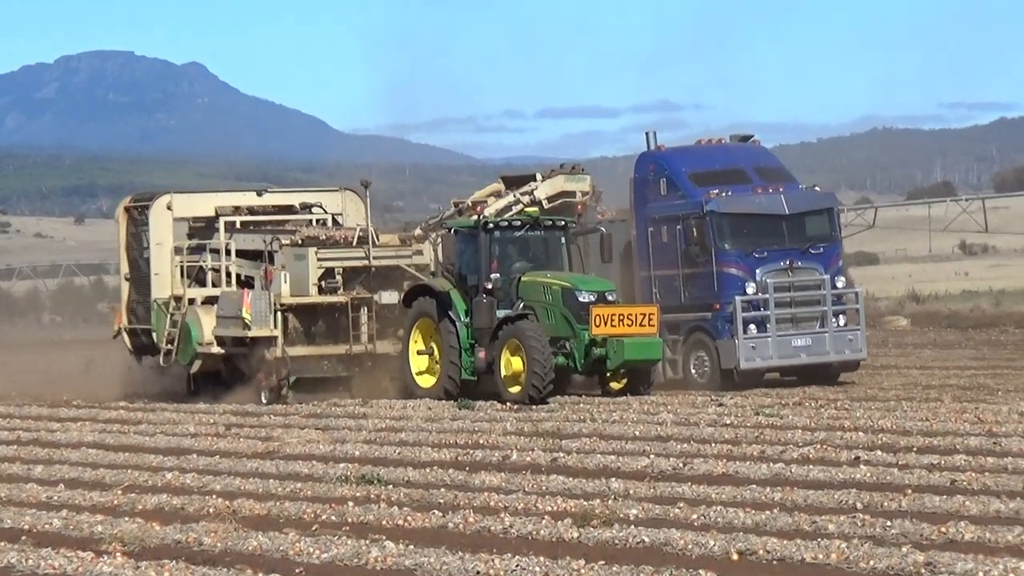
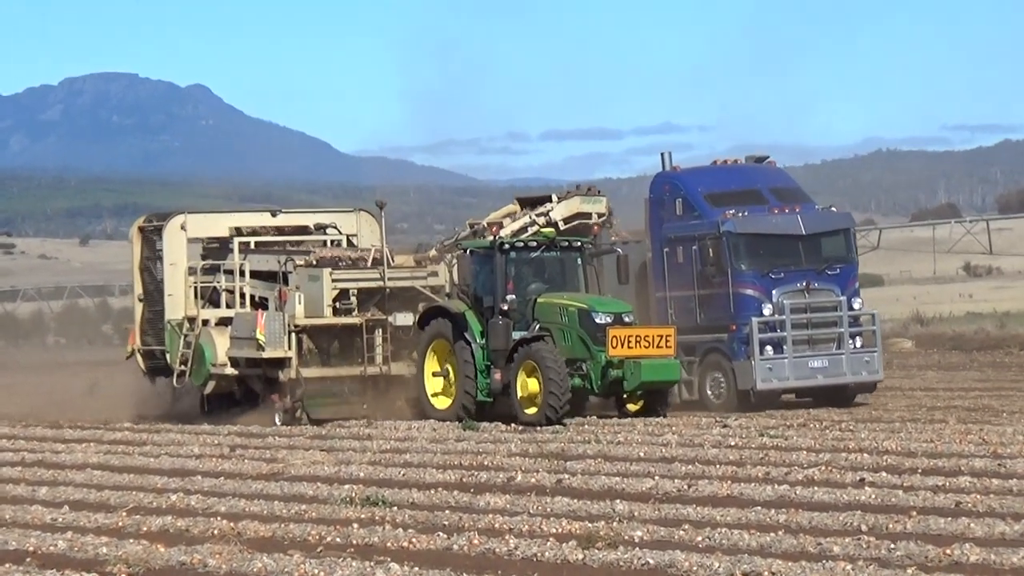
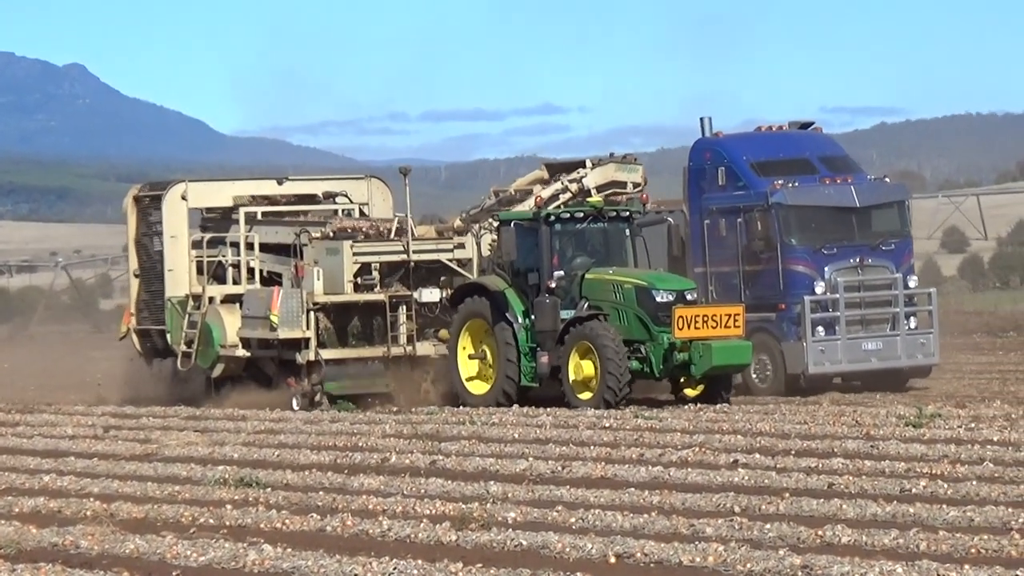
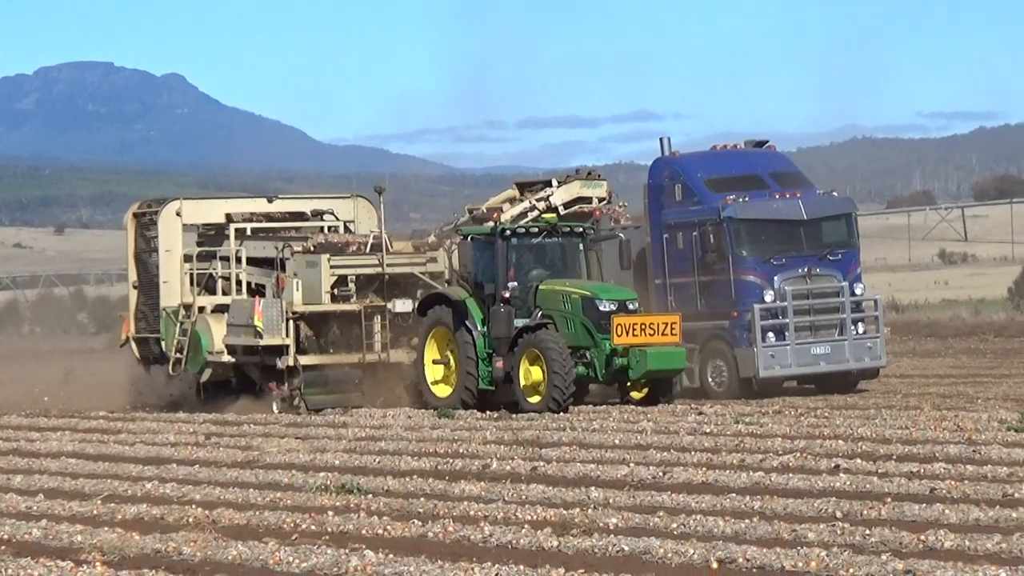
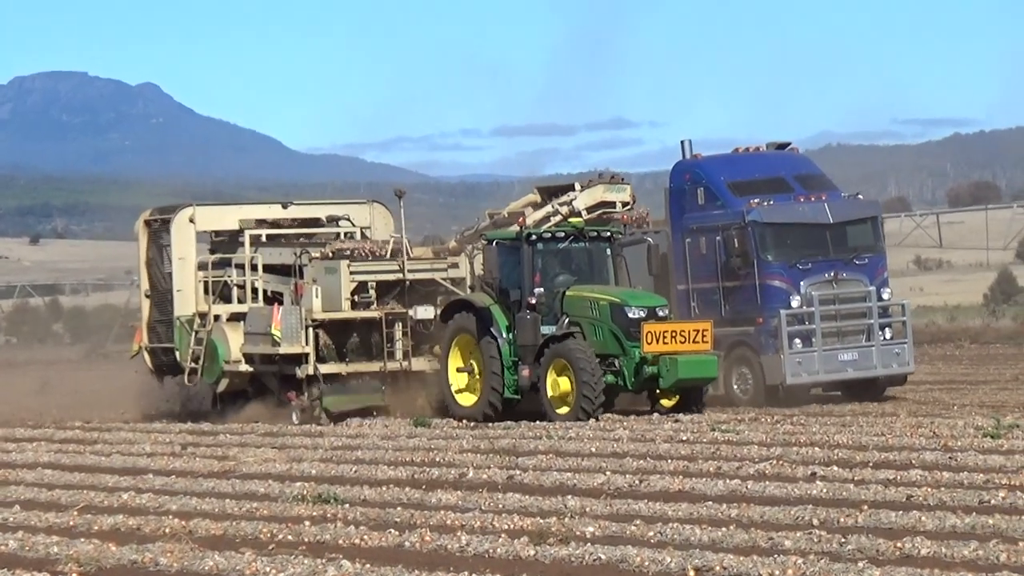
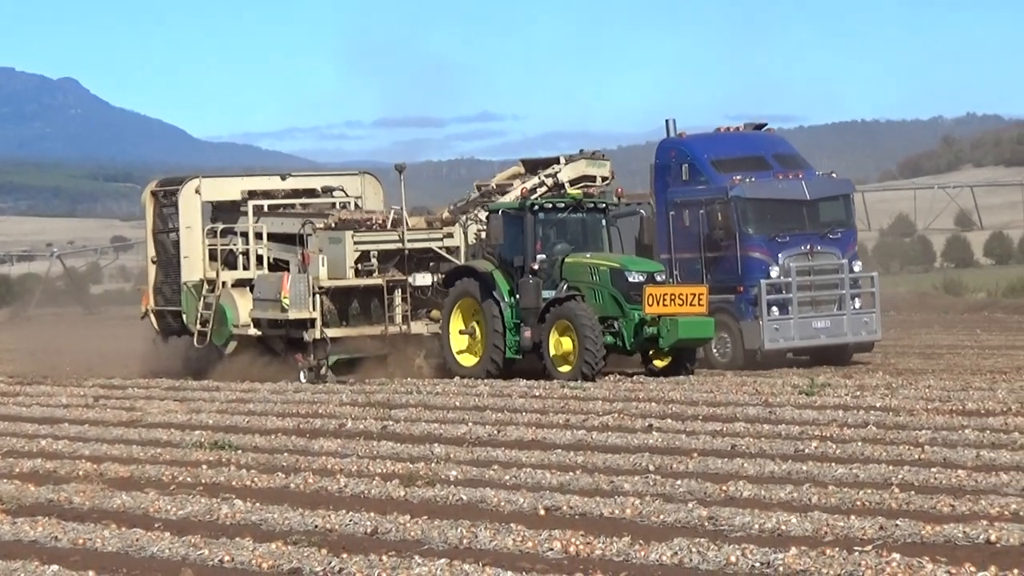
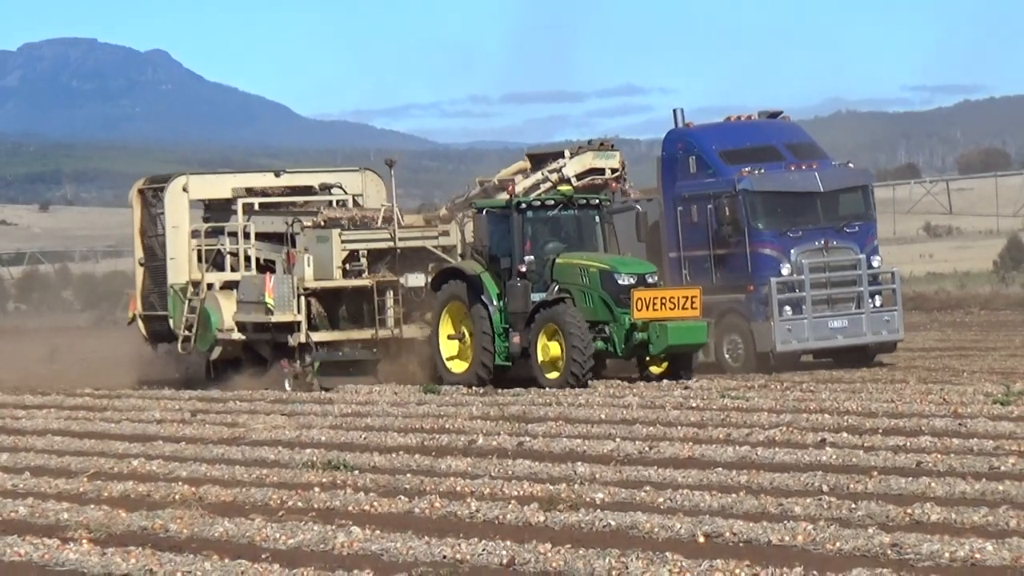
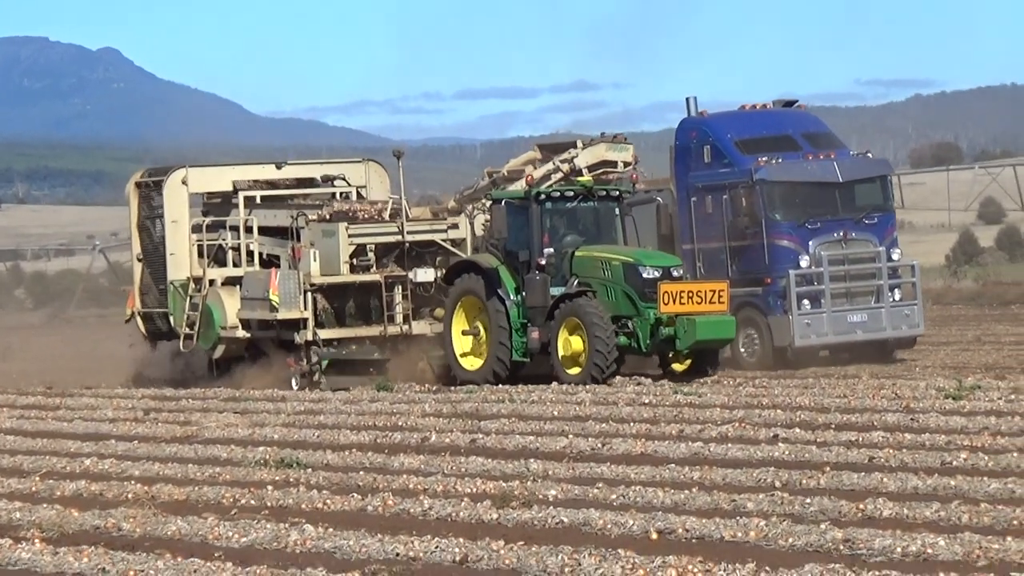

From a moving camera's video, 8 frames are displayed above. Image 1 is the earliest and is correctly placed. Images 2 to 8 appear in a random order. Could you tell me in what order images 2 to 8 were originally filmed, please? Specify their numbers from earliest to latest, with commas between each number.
2, 4, 7, 5, 8, 3, 6
